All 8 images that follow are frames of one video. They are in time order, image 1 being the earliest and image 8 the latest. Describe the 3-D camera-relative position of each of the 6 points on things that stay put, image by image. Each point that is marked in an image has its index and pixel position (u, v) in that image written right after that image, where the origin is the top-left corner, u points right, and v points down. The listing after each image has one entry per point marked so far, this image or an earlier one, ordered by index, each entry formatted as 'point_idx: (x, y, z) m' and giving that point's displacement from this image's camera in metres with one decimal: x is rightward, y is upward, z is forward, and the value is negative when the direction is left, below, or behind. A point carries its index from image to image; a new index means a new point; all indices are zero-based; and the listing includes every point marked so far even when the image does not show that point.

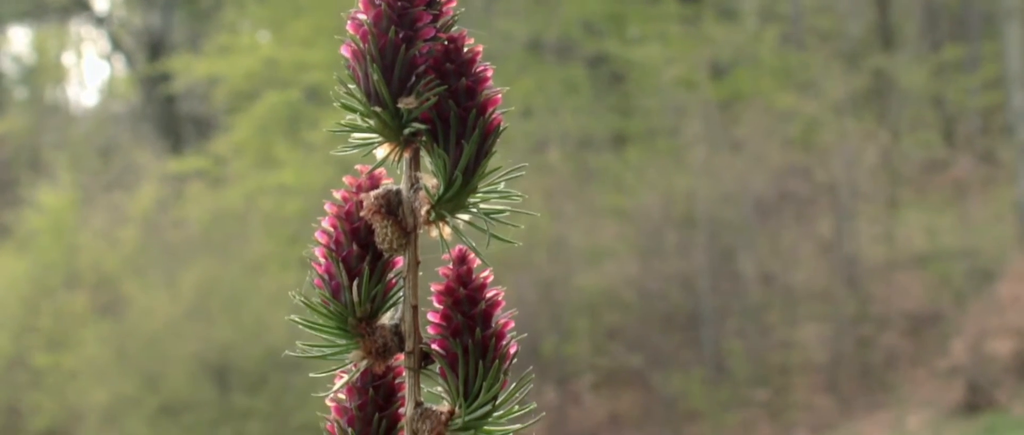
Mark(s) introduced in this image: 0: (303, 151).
0: (-1.7, +0.5, +7.3) m
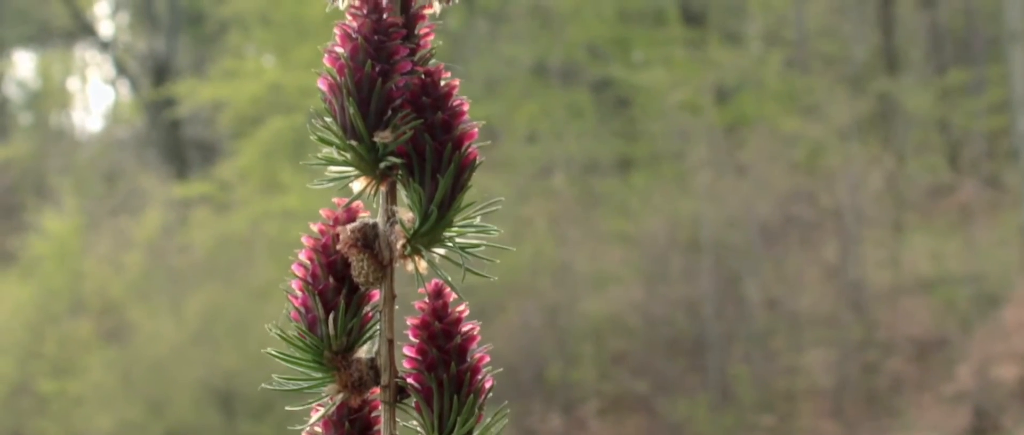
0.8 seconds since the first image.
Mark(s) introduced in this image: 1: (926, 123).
0: (-1.6, +0.3, +7.3) m
1: (+4.5, +1.0, +9.8) m
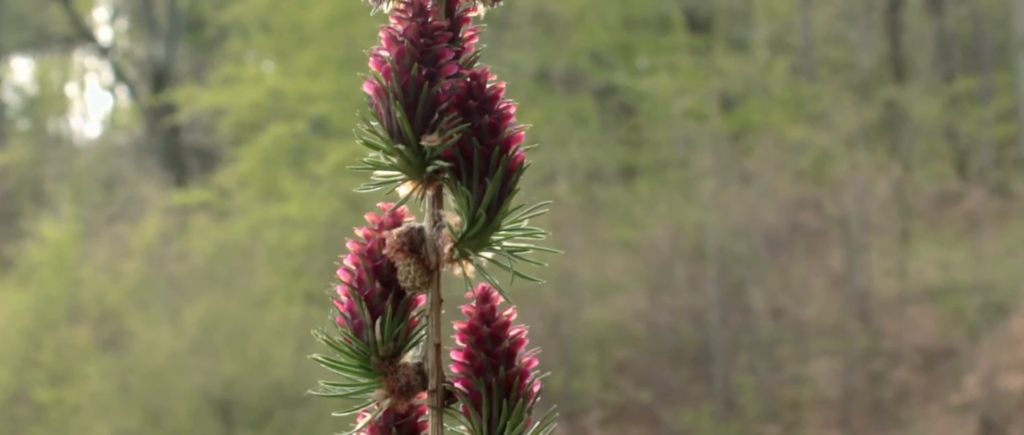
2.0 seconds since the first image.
0: (-1.6, +0.3, +7.2) m
1: (+4.5, +0.9, +9.7) m
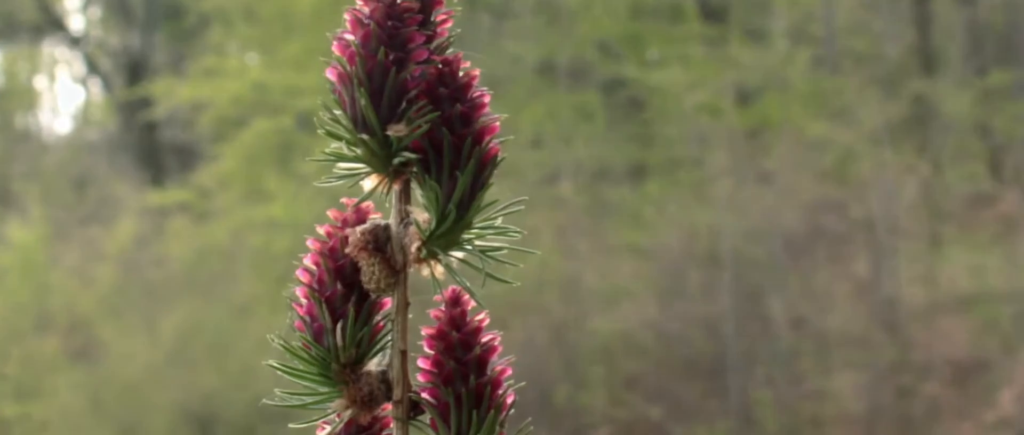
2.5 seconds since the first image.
0: (-1.6, +0.3, +6.7) m
1: (+4.5, +0.9, +9.2) m
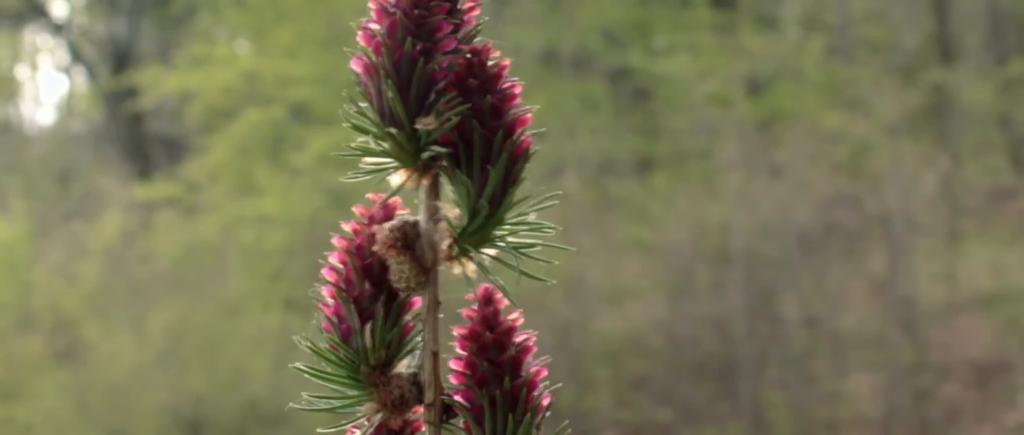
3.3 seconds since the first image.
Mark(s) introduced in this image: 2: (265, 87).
0: (-1.6, +0.3, +6.4) m
1: (+4.6, +0.9, +8.9) m
2: (-1.8, +0.9, +6.5) m
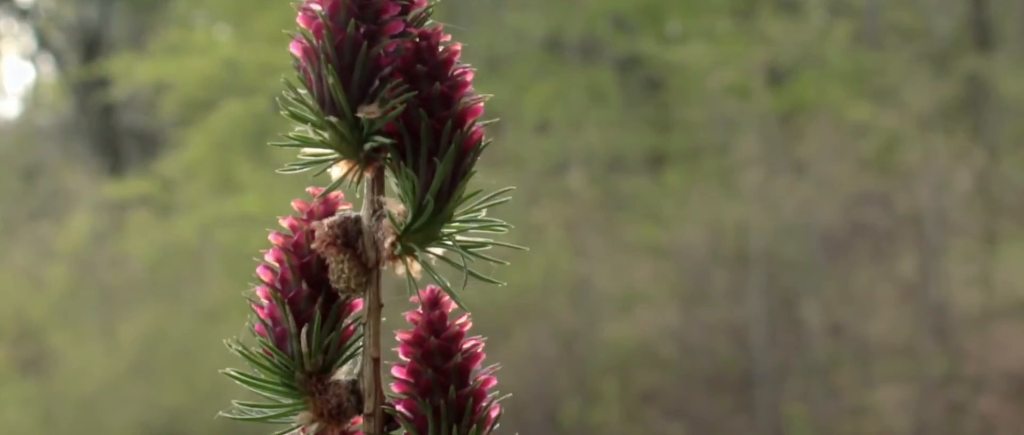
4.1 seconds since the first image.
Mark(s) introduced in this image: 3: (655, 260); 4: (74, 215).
0: (-1.6, +0.3, +6.0) m
1: (+4.6, +1.0, +8.4) m
2: (-1.8, +0.9, +6.0) m
3: (+1.0, -0.3, +6.4) m
4: (-3.1, 0.0, +6.6) m
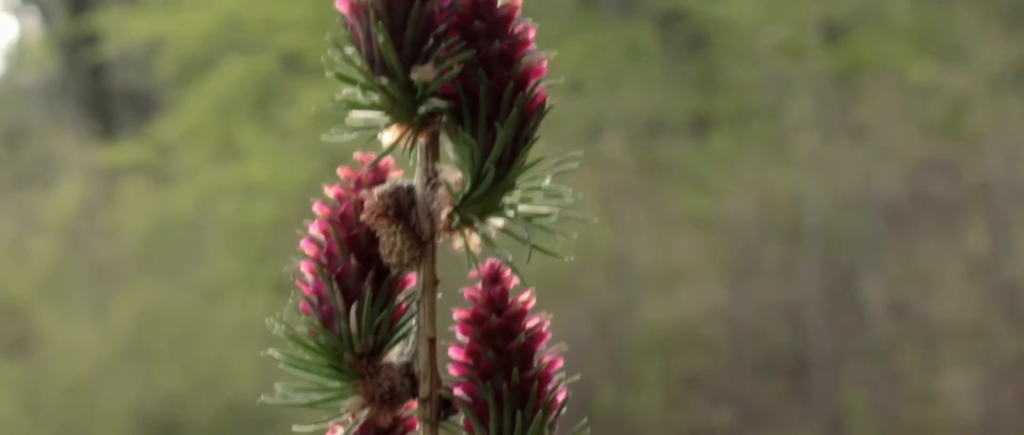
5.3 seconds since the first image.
0: (-1.4, +0.5, +5.4) m
1: (+4.8, +1.2, +7.7) m
2: (-1.6, +1.1, +5.5) m
3: (+1.2, -0.1, +5.8) m
4: (-2.9, +0.2, +6.0) m
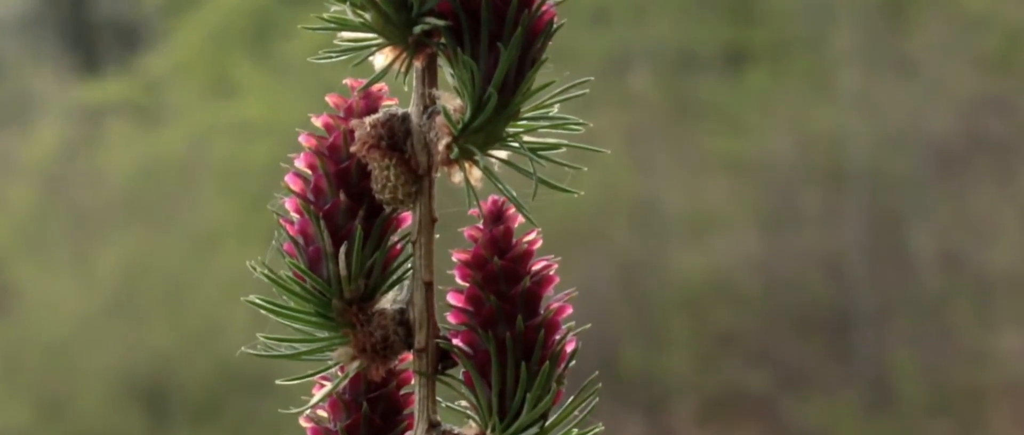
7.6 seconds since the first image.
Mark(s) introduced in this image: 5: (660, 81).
0: (-1.3, +0.8, +5.0) m
1: (+4.9, +1.5, +7.2) m
2: (-1.5, +1.5, +5.0) m
3: (+1.3, +0.2, +5.3) m
4: (-2.8, +0.5, +5.6) m
5: (+0.9, +0.8, +5.4) m
